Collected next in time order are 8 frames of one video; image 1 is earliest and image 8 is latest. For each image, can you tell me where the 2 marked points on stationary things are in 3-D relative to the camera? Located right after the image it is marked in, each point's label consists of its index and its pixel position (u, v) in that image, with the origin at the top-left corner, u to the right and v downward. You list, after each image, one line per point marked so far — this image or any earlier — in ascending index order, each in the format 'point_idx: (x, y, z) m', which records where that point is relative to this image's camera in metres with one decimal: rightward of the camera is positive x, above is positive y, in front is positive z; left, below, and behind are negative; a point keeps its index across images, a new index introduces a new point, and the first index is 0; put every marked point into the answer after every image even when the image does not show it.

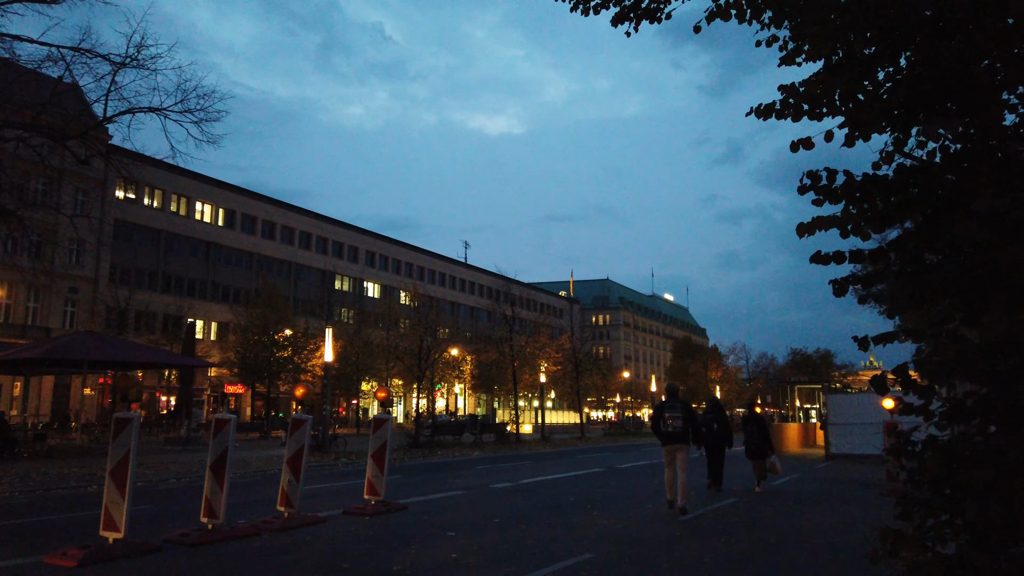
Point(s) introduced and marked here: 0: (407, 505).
0: (-1.5, -3.1, +11.1) m
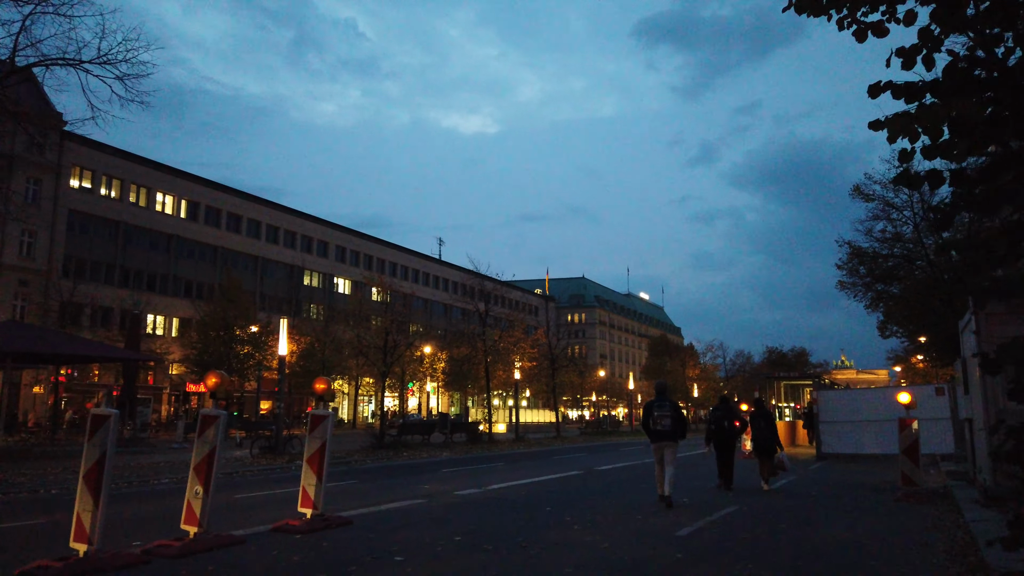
0: (-1.9, -2.8, +9.3) m
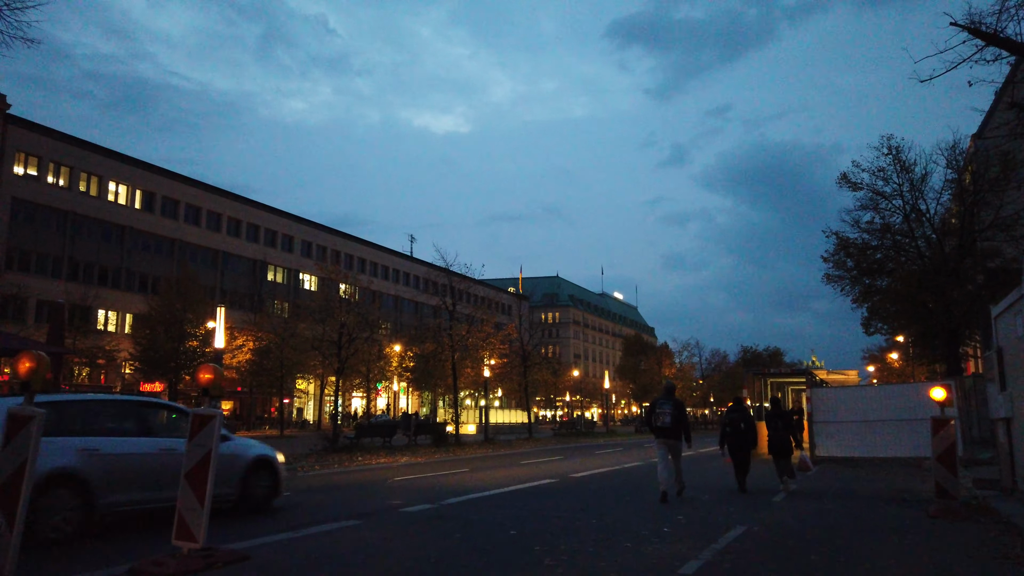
0: (-2.4, -2.4, +7.0) m
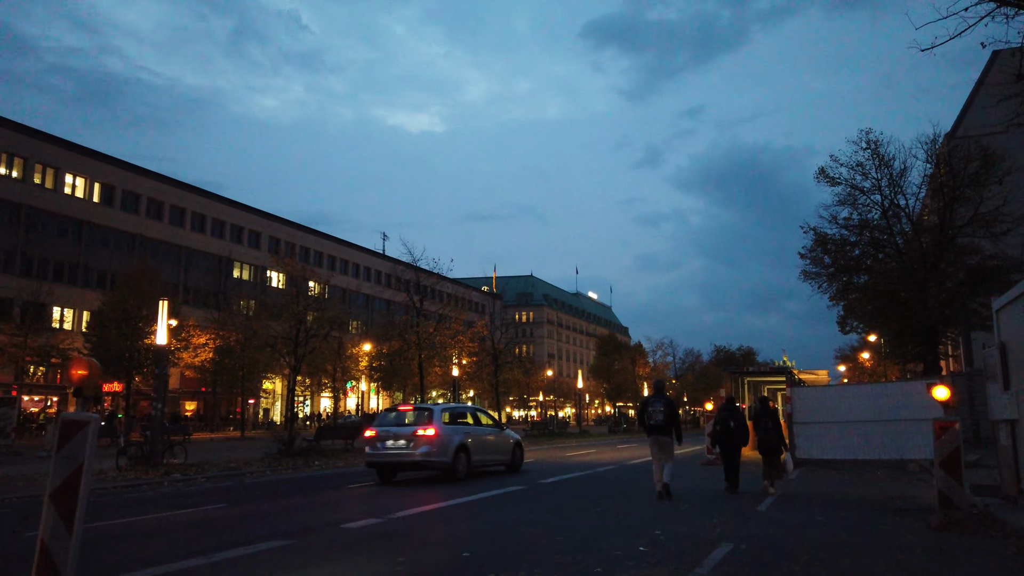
0: (-2.8, -2.3, +5.8) m
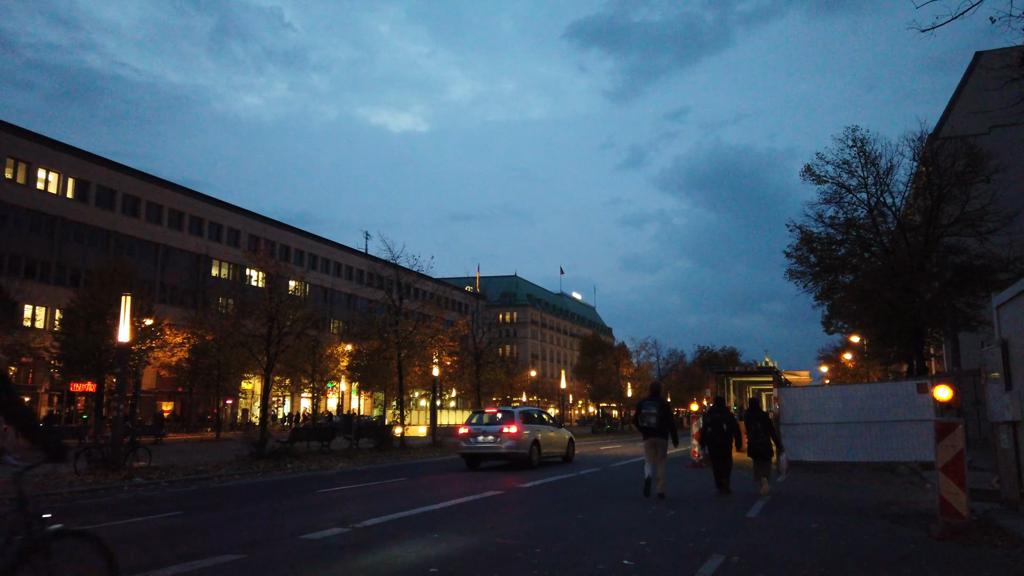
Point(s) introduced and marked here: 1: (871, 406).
0: (-3.0, -2.2, +5.1) m
1: (+8.6, -2.8, +18.3) m
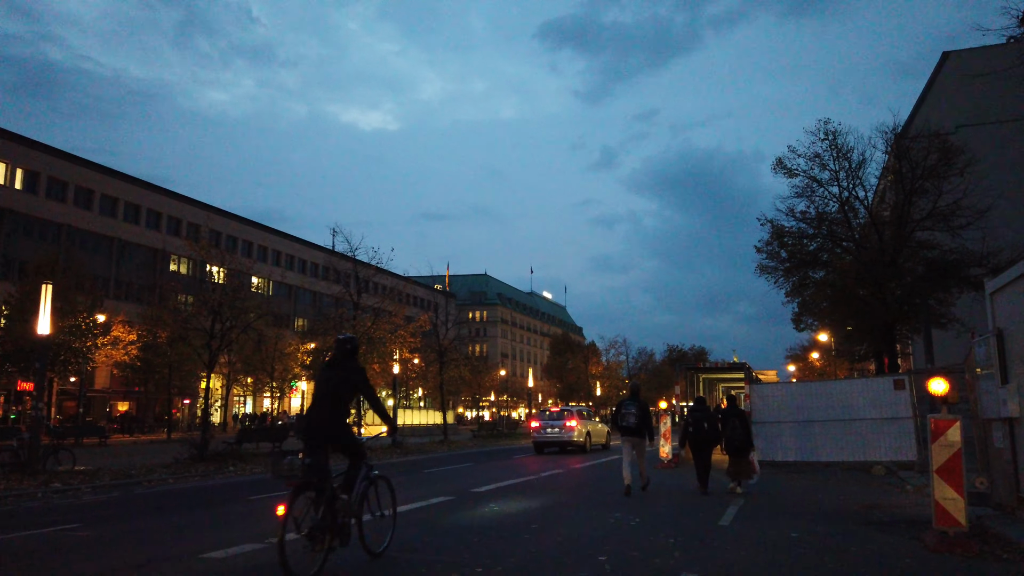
0: (-3.4, -1.9, +3.8) m
1: (+7.6, -2.6, +17.5) m
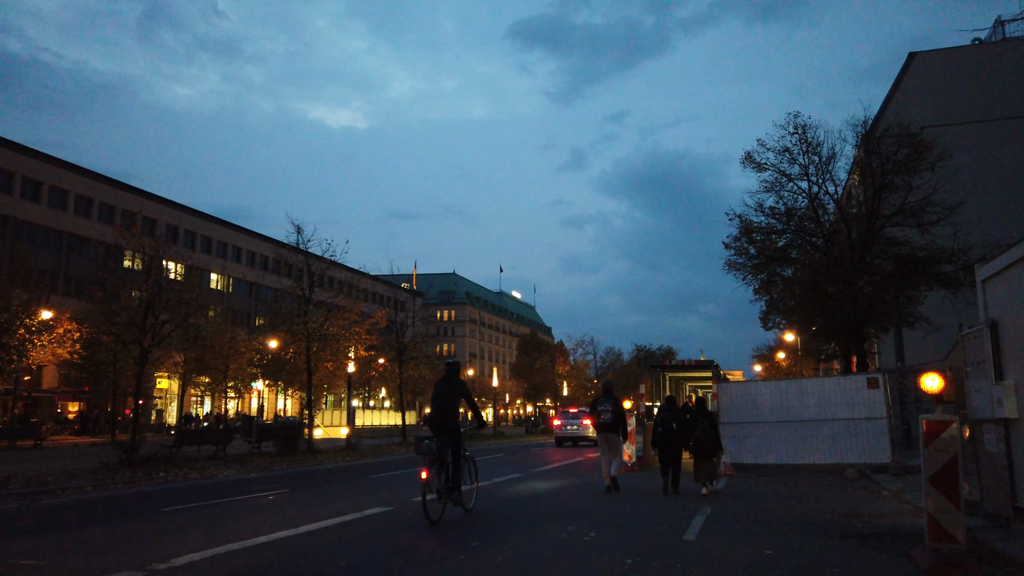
0: (-3.9, -1.7, +2.5) m
1: (+6.6, -2.5, +16.6) m
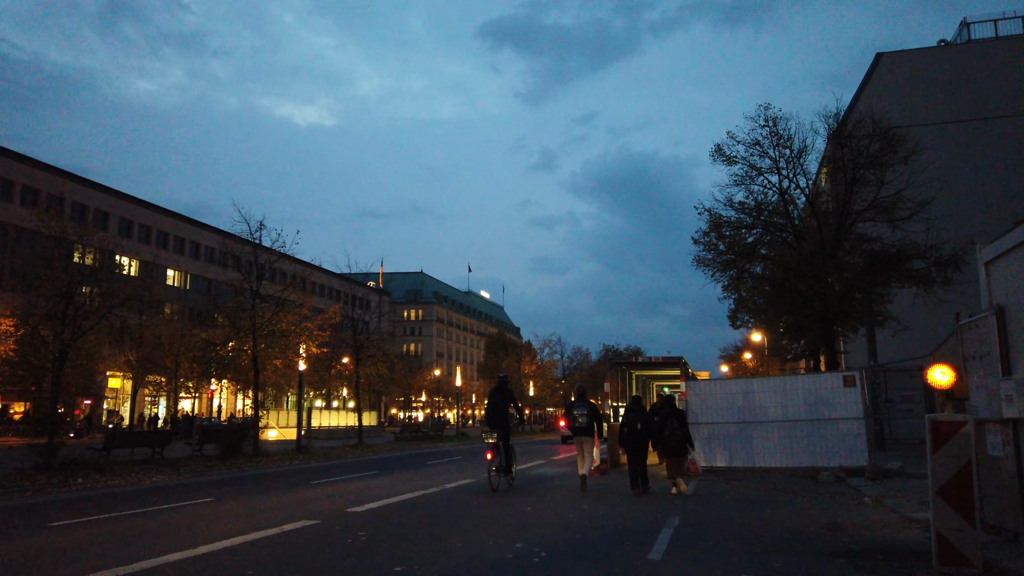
0: (-4.2, -1.5, +1.2) m
1: (+5.7, -2.3, +15.7) m
